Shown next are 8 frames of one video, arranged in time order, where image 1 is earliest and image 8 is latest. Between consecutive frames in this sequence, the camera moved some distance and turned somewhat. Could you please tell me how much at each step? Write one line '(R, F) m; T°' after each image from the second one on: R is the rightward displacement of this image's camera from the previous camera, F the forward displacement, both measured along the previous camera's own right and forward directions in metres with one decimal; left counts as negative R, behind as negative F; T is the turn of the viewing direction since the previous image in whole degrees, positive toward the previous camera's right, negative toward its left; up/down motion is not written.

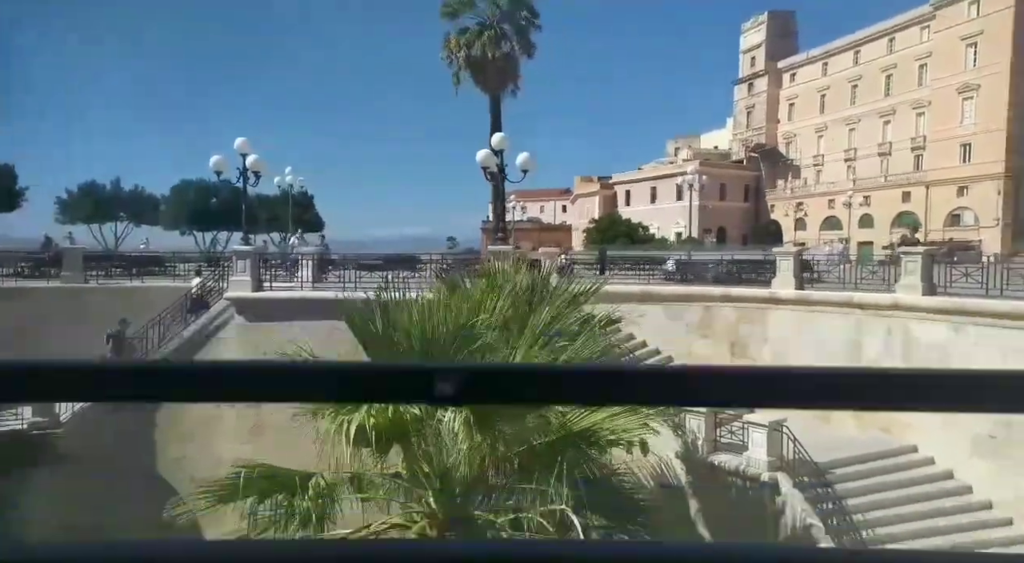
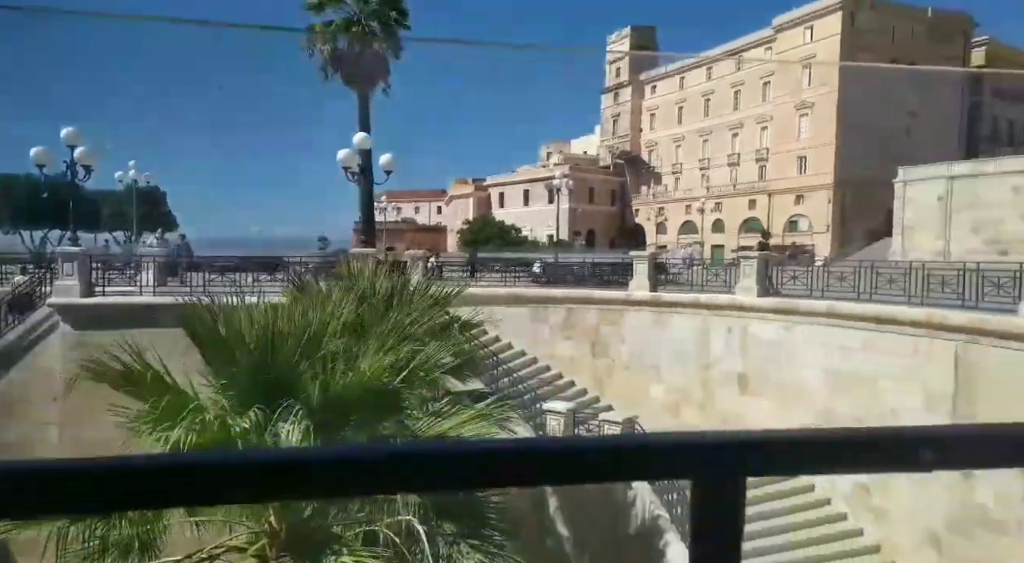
(+0.3, -0.2) m; +7°
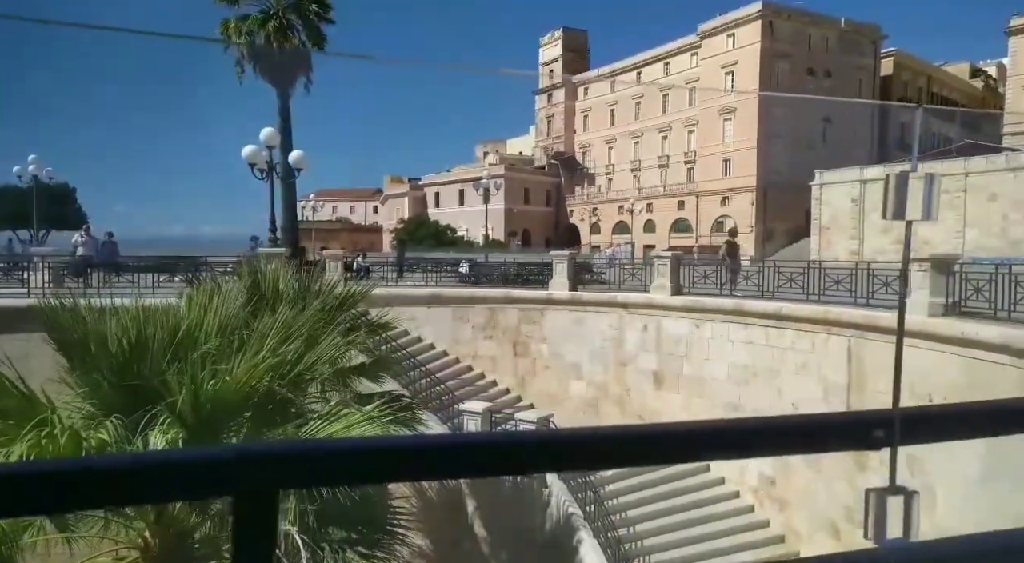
(+0.5, -0.1) m; +2°
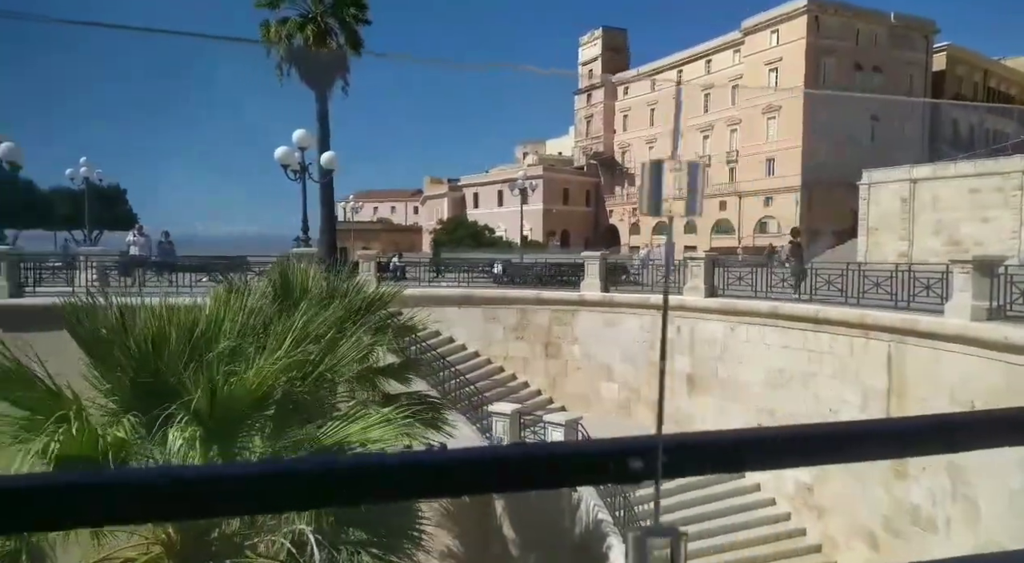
(+0.2, 0.0) m; -3°
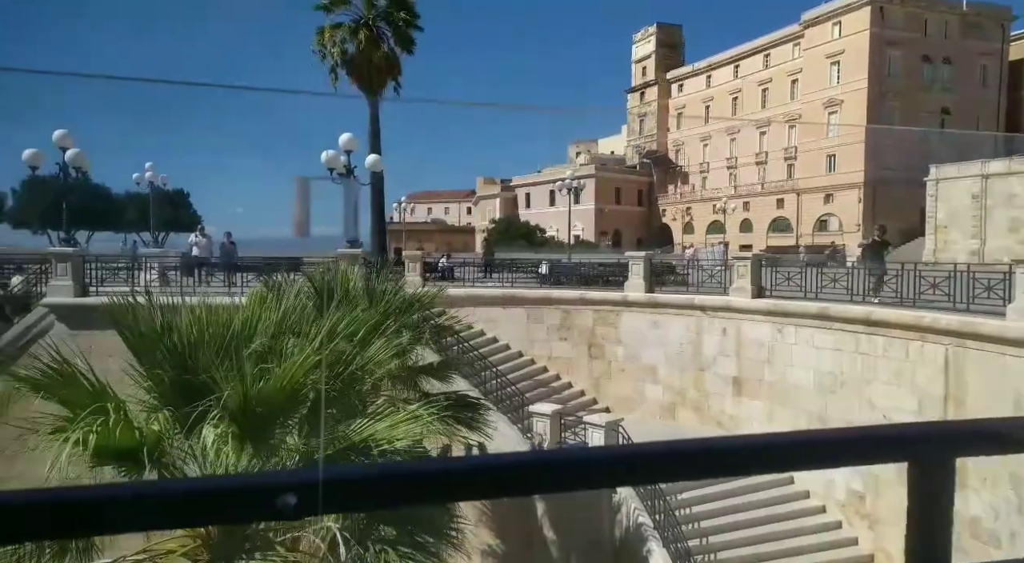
(+0.3, 0.0) m; -5°
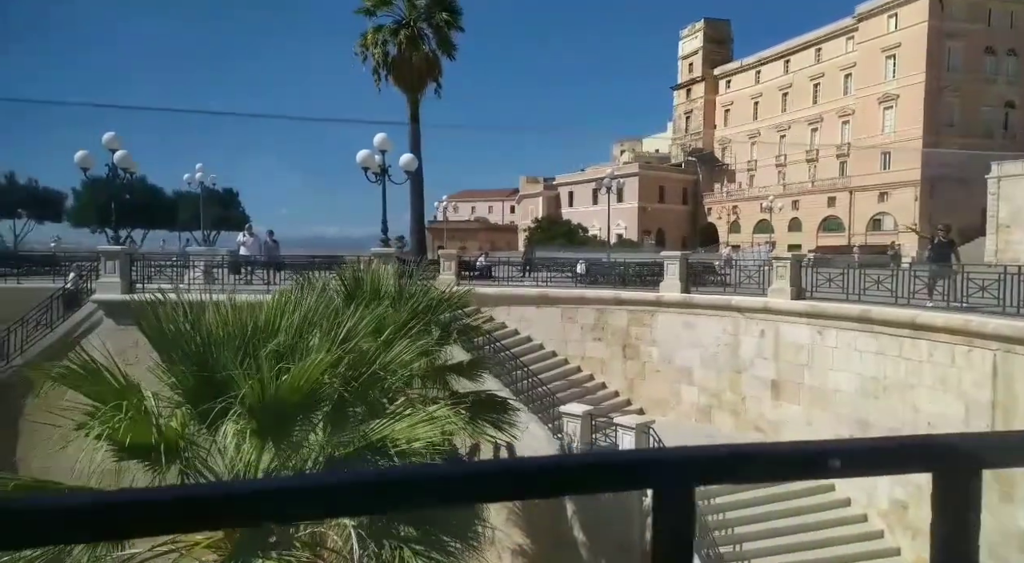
(+0.3, +0.1) m; -4°
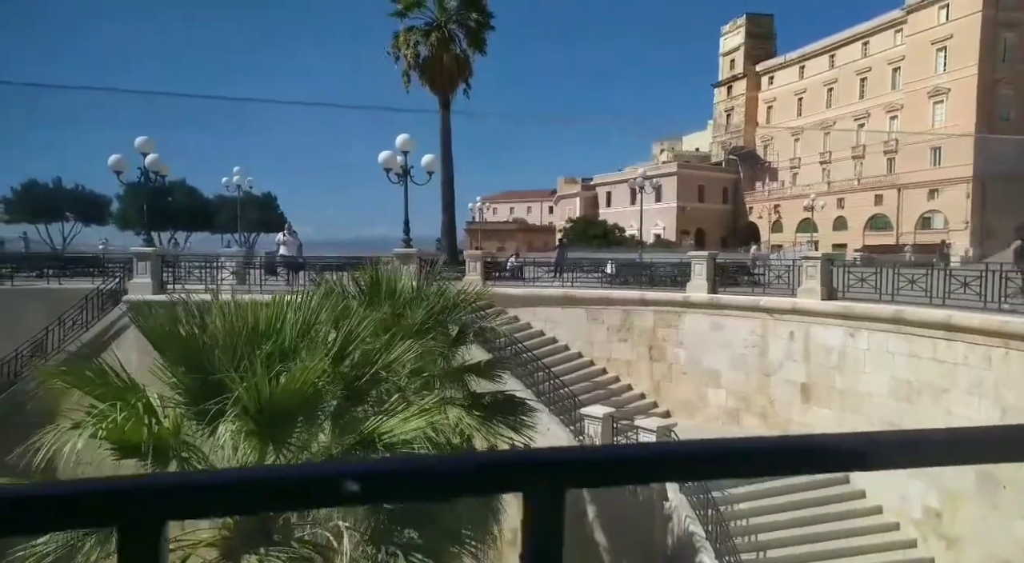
(+0.4, +0.1) m; -4°
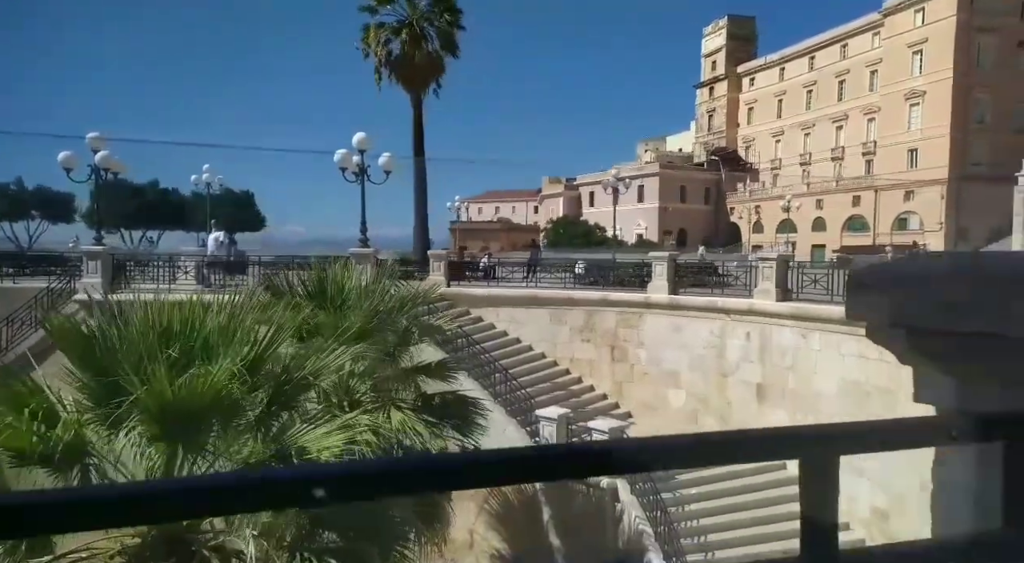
(+0.7, 0.0) m; -2°
